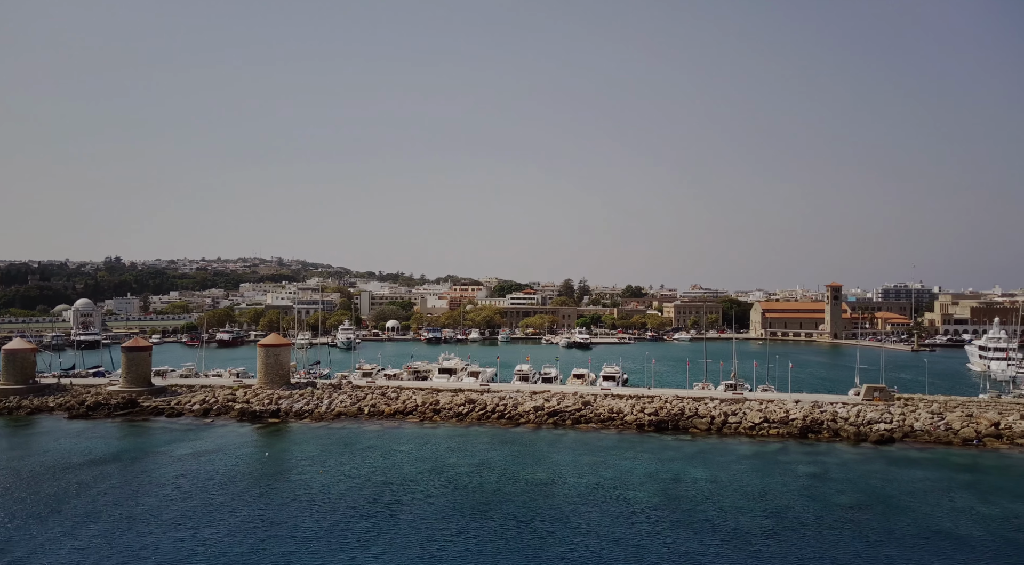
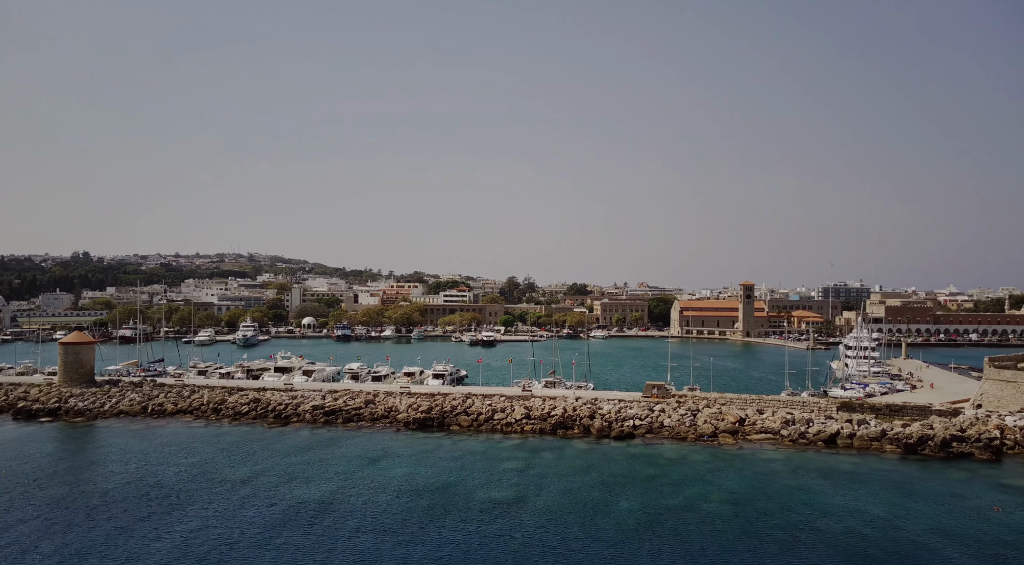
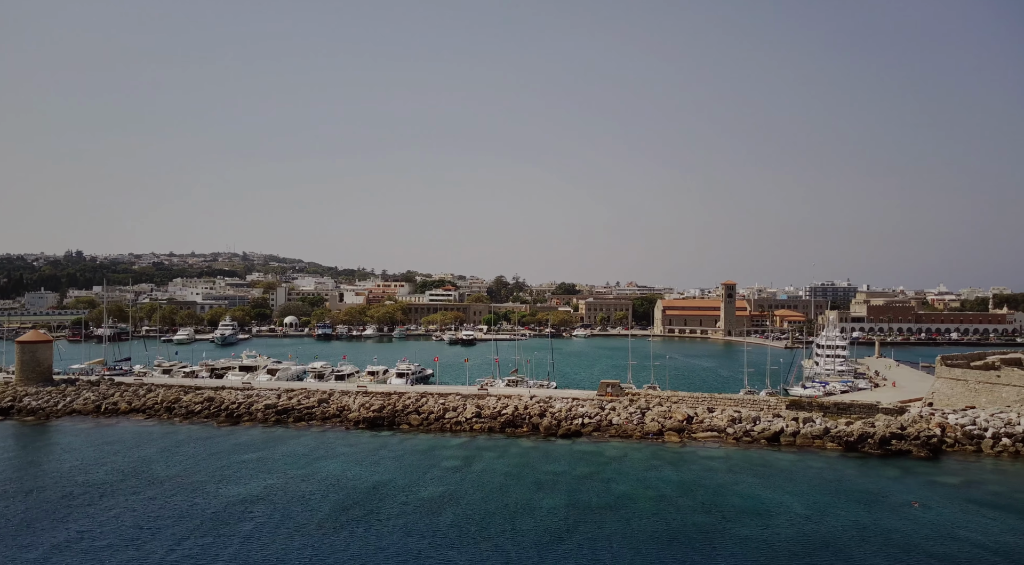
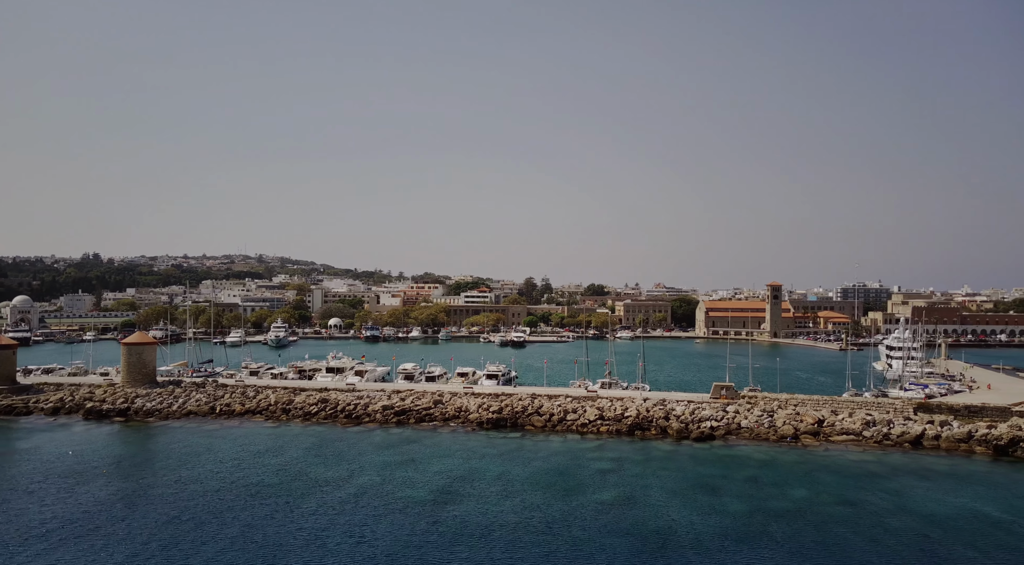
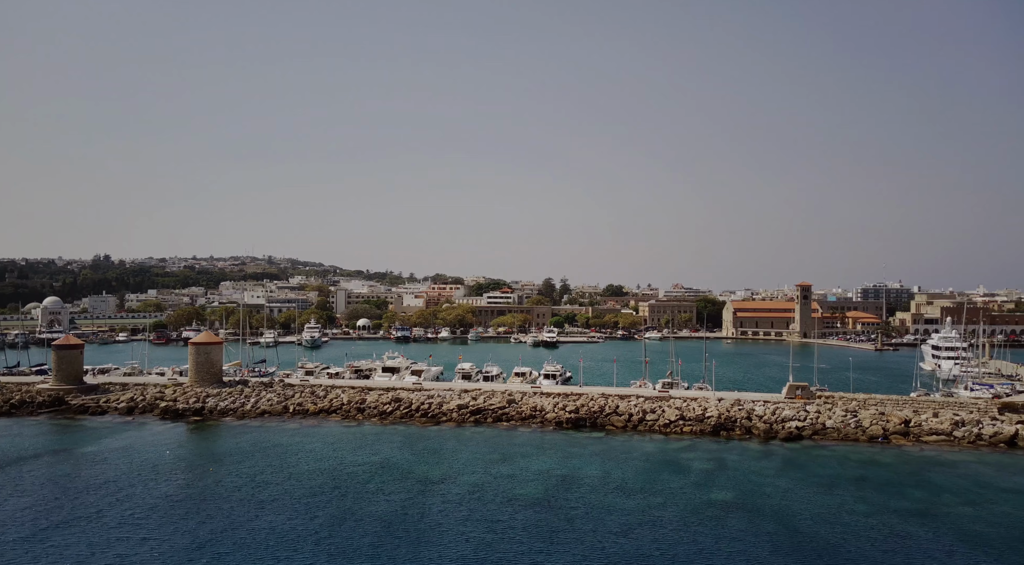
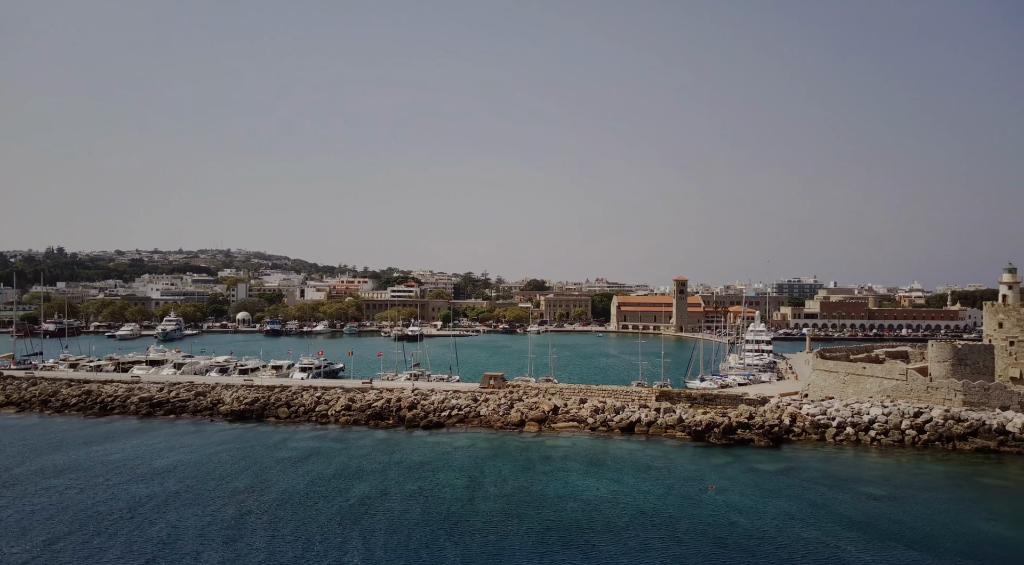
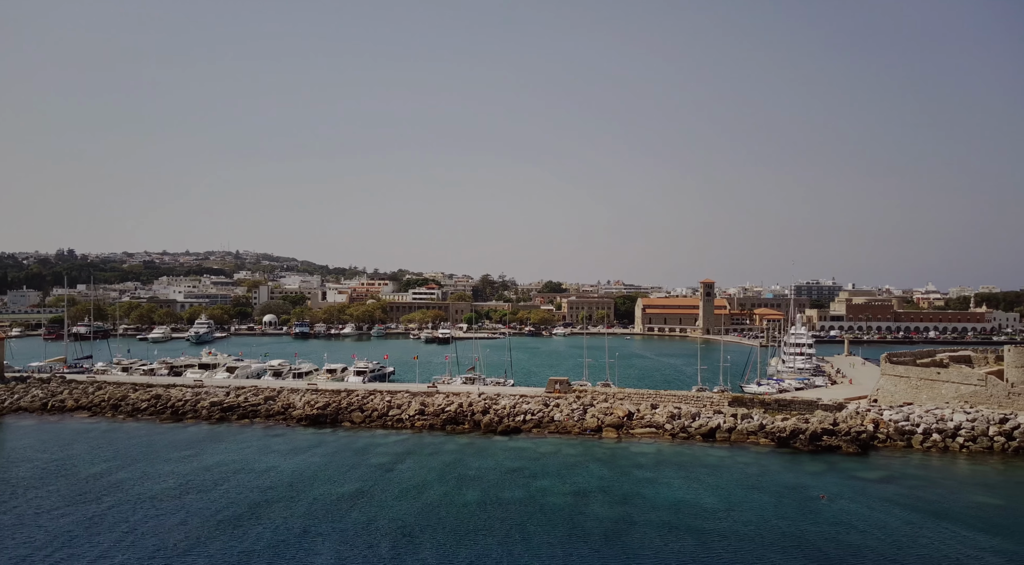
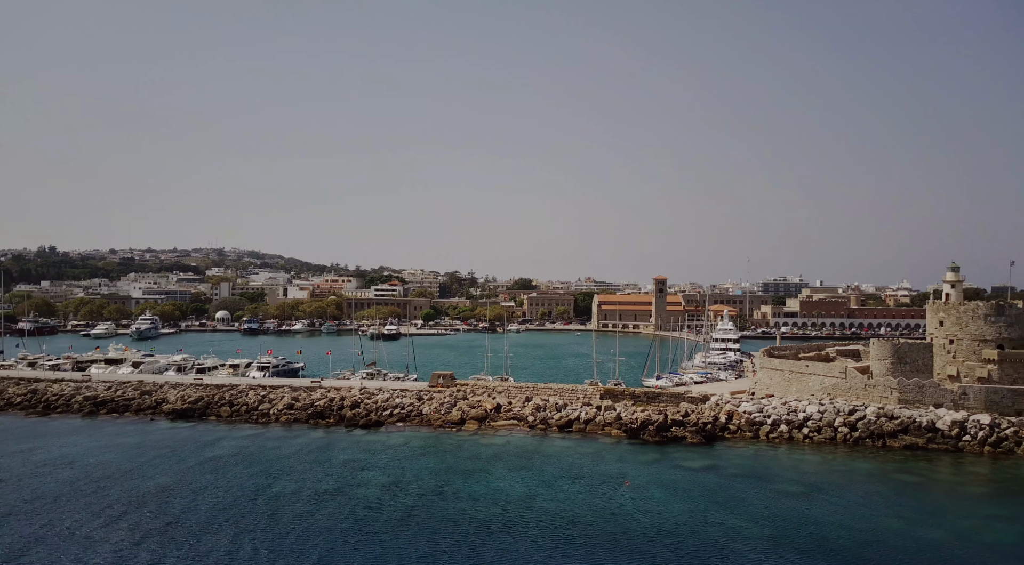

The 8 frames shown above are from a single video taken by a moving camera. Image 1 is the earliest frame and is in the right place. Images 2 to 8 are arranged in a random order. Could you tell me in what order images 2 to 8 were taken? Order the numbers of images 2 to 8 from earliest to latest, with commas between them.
5, 4, 2, 3, 7, 6, 8
